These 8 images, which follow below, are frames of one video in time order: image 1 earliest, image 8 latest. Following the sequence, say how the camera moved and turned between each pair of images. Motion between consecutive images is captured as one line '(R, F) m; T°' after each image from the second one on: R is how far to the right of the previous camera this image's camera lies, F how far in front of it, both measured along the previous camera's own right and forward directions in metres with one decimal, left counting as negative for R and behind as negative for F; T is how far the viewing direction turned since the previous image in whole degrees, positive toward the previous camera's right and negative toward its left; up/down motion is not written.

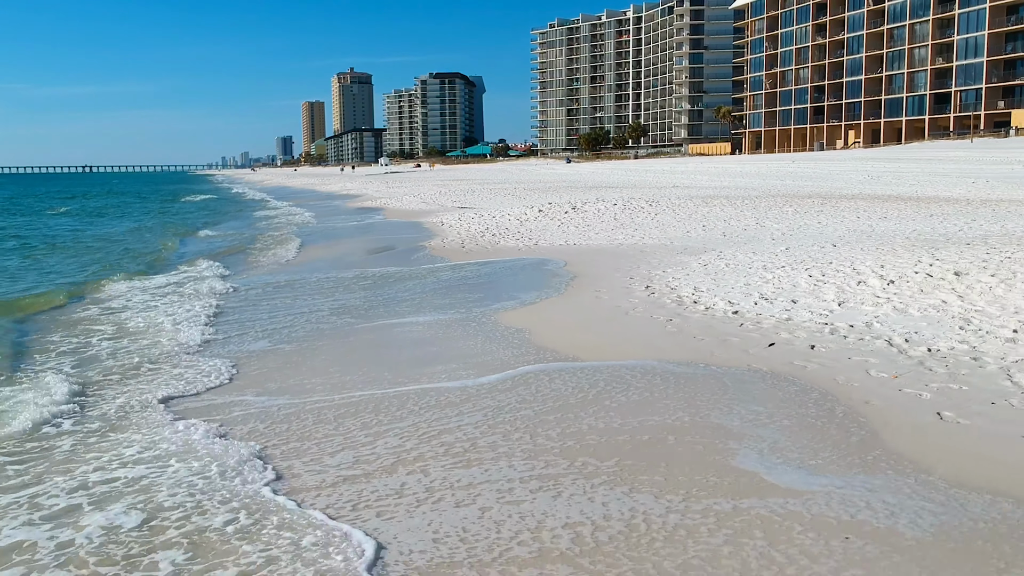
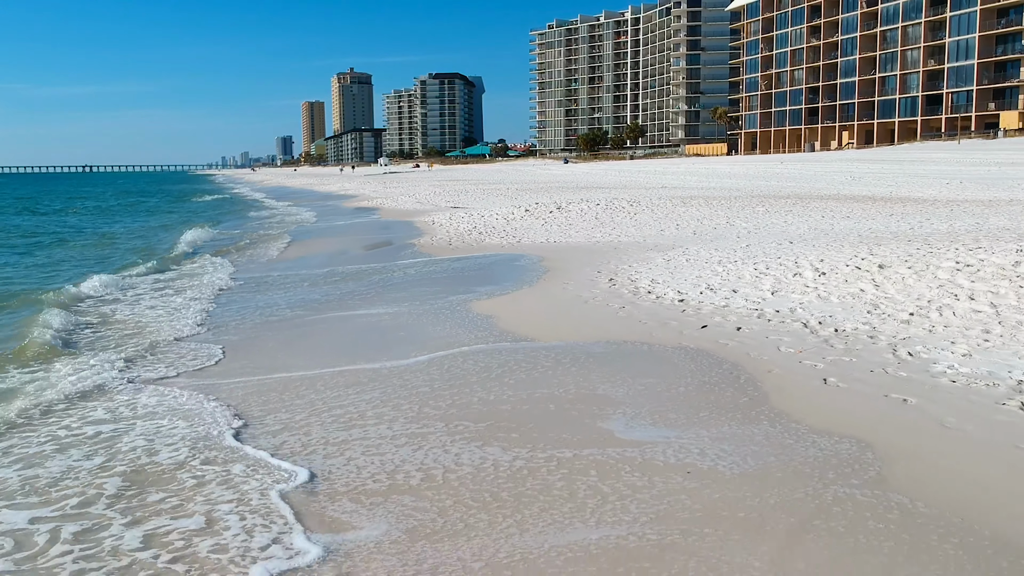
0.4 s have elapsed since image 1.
(+0.4, -0.9) m; 0°
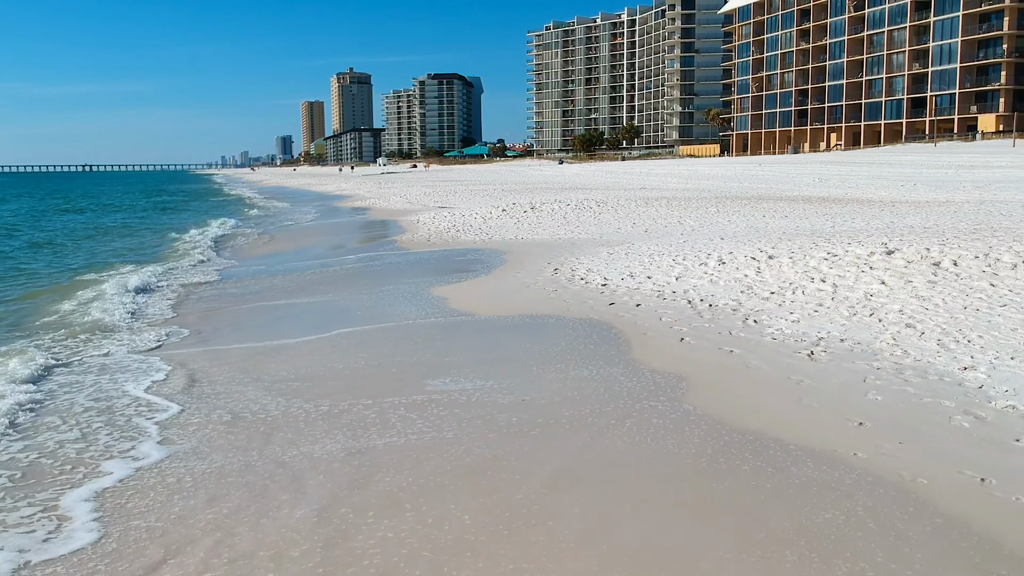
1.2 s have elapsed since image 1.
(+0.8, -1.8) m; 0°
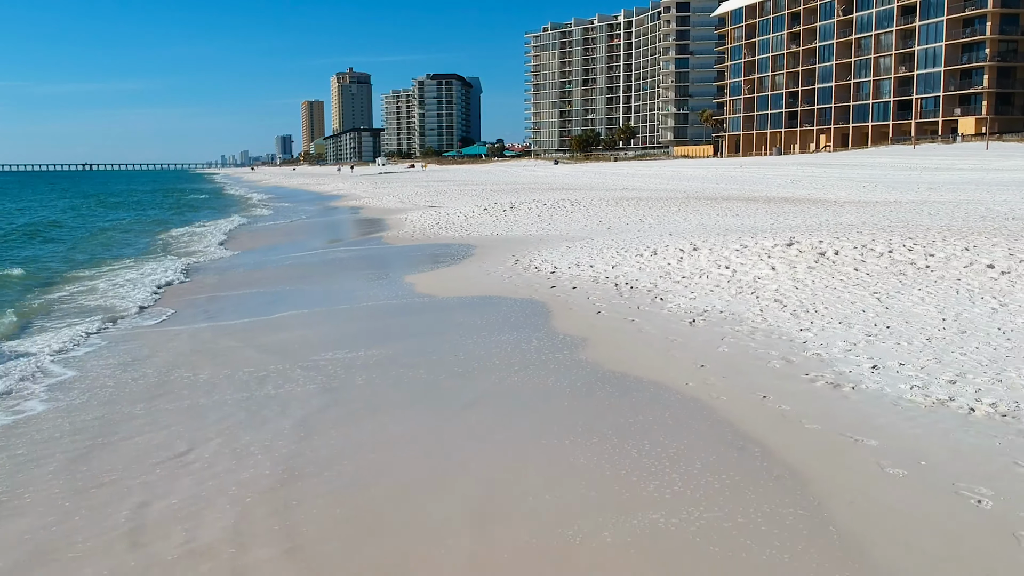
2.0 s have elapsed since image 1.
(+0.8, -1.8) m; 0°
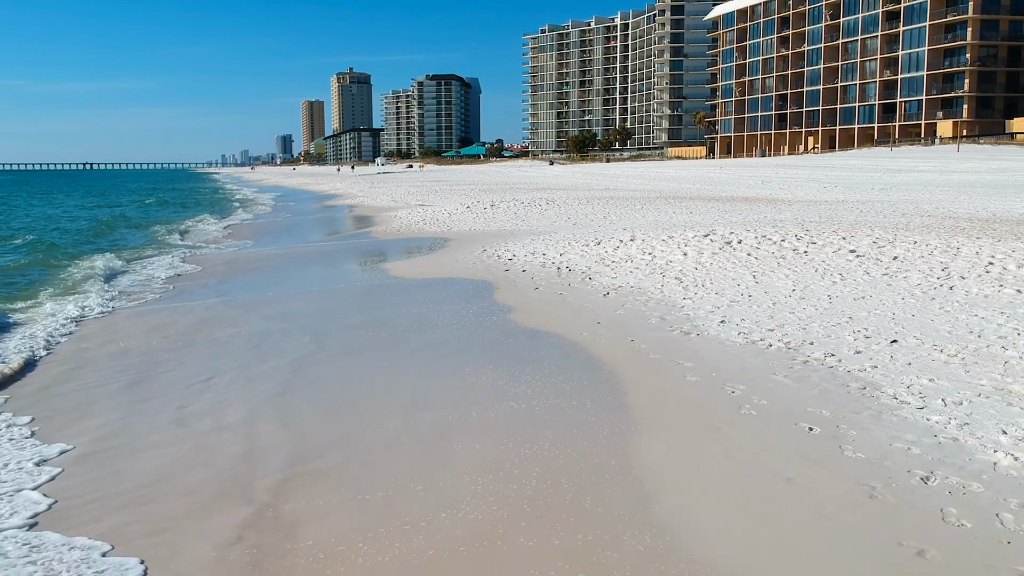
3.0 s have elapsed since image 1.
(+0.8, -2.2) m; 0°
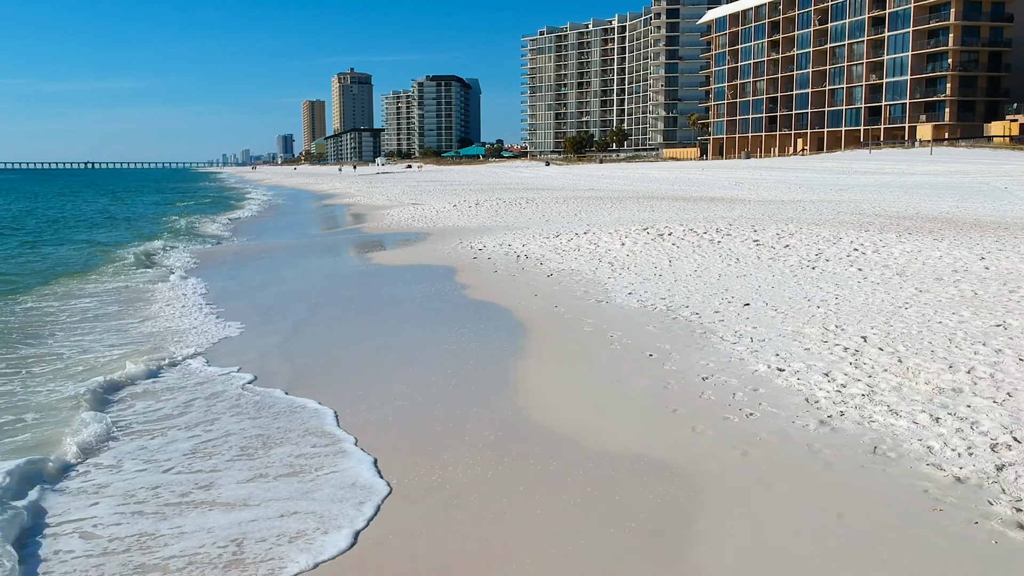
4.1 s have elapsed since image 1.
(+0.8, -2.4) m; 0°
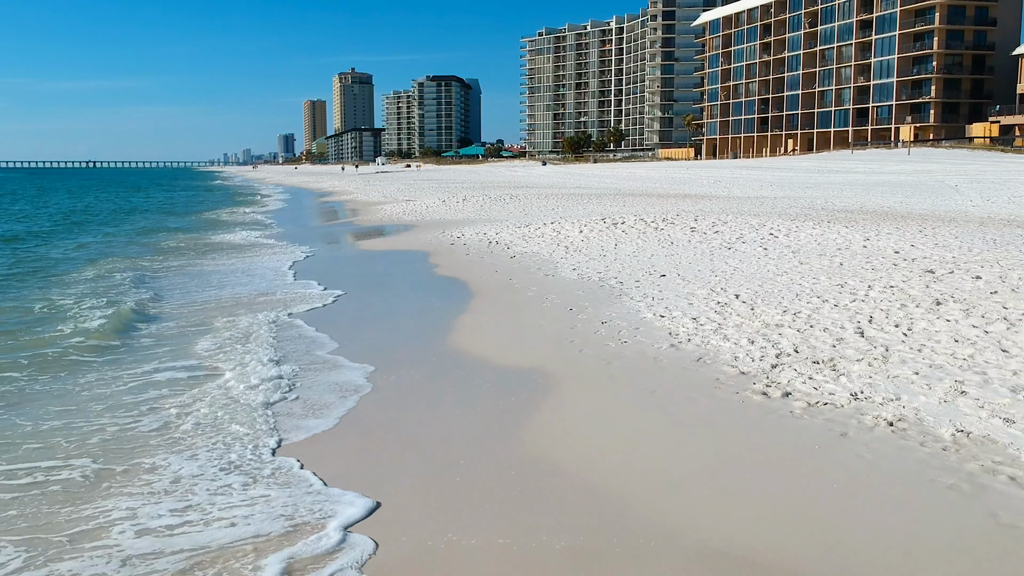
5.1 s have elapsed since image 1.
(+0.8, -2.1) m; 0°
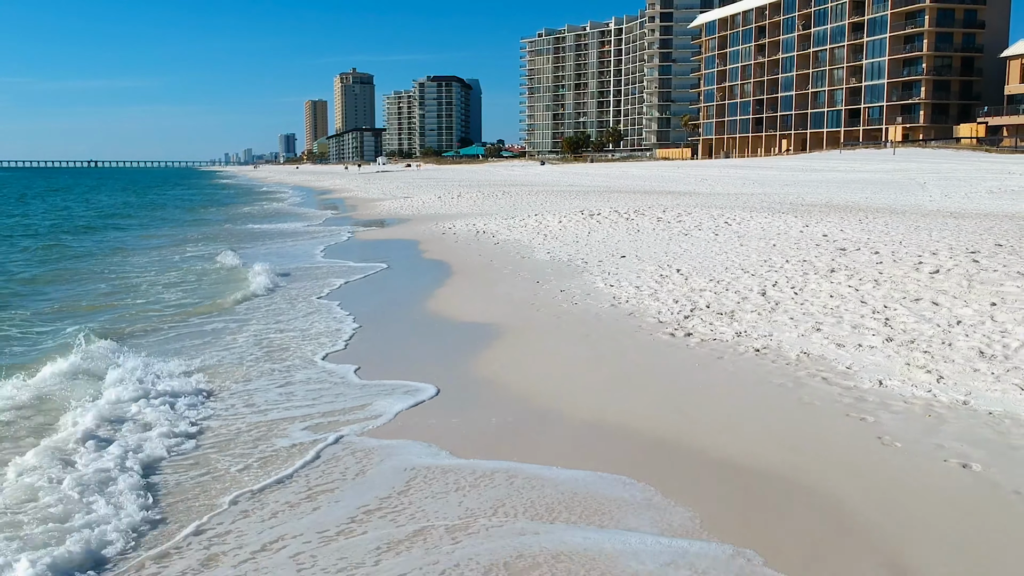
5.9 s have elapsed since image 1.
(+0.5, -1.7) m; 0°
